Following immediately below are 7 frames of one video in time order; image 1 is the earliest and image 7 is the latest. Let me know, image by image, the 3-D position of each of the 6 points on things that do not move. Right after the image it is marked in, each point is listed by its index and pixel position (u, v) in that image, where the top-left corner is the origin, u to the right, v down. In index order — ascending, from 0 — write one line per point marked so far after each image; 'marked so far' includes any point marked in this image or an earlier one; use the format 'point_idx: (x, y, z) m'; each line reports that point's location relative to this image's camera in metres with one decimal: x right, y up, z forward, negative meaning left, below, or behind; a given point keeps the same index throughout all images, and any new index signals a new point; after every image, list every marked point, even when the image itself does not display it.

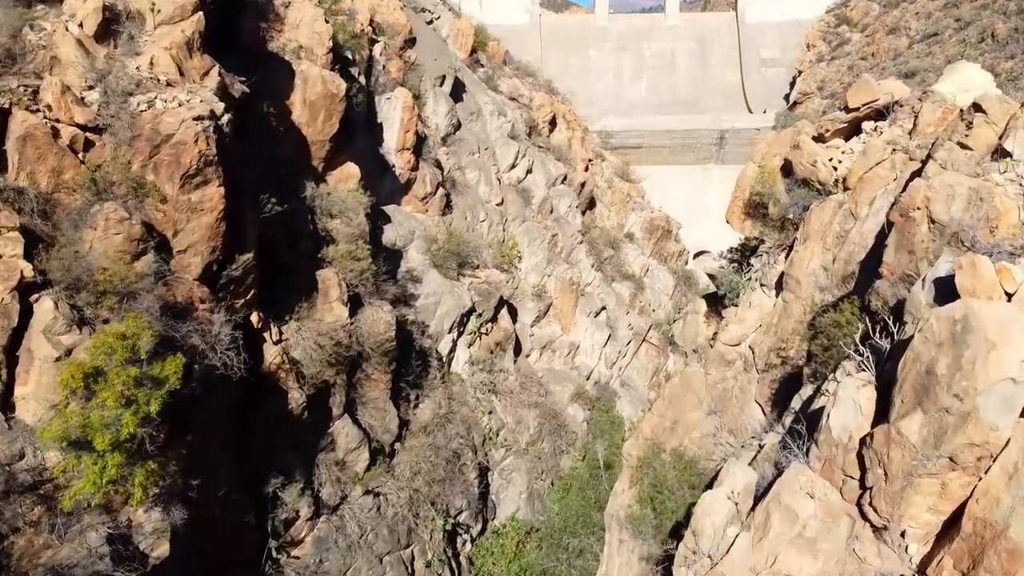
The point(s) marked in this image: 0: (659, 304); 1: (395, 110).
0: (+2.9, -0.3, +15.3) m
1: (-1.7, +2.6, +11.2) m
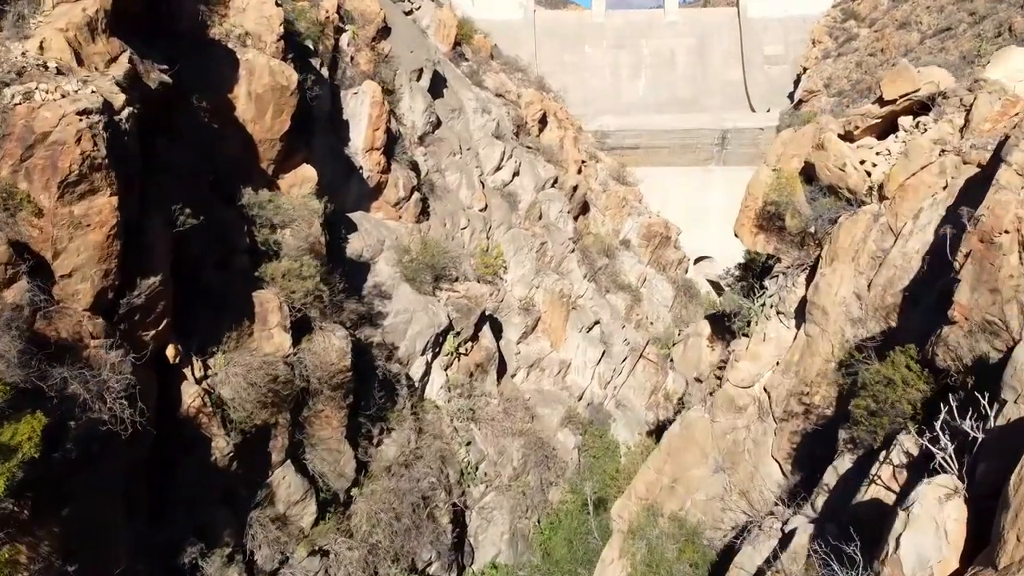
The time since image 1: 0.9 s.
0: (+2.7, -0.5, +14.2) m
1: (-1.9, +2.4, +10.1) m
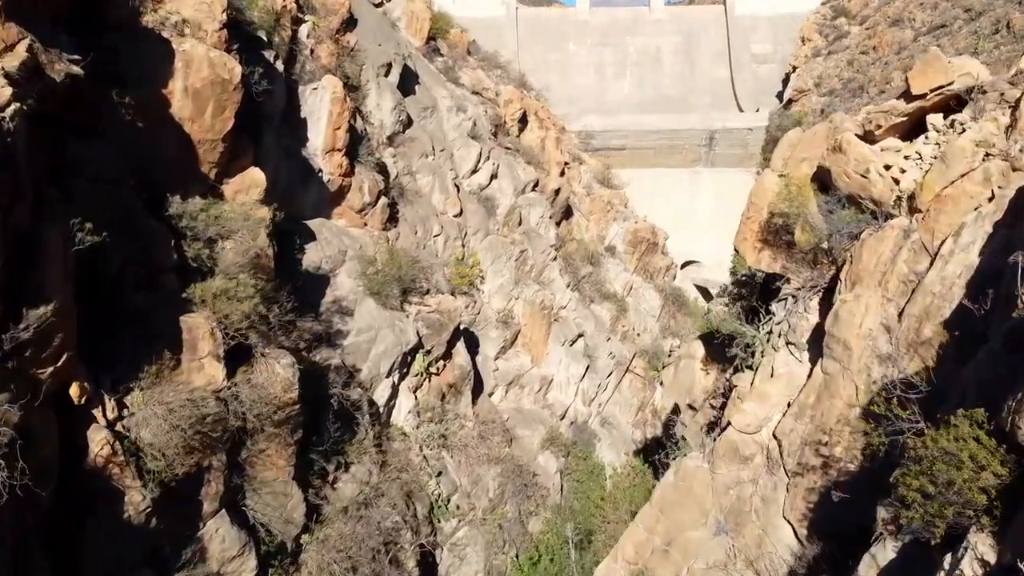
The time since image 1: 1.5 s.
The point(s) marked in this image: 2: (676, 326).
0: (+2.3, -0.7, +13.3) m
1: (-2.2, +2.2, +9.2) m
2: (+2.9, -0.7, +13.8) m
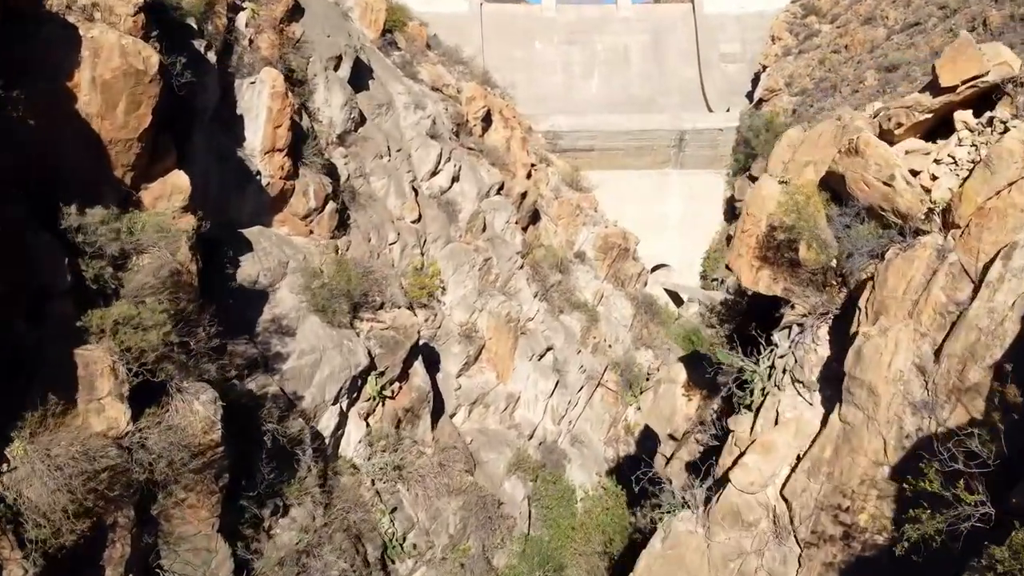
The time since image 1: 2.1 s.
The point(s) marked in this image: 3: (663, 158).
0: (+1.7, -0.8, +12.6) m
1: (-2.7, +2.0, +8.3) m
2: (+2.3, -0.8, +13.1) m
3: (+3.8, +3.3, +19.4) m
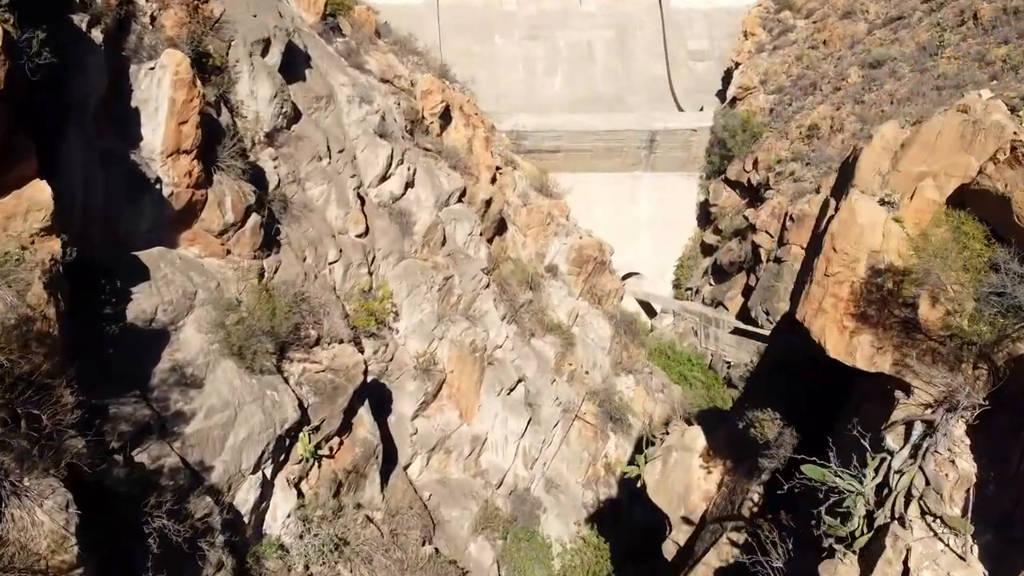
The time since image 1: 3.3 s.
0: (+1.2, -1.1, +11.2) m
1: (-3.0, +1.7, +6.6) m
2: (+1.7, -1.1, +11.7) m
3: (+2.9, +3.0, +18.0) m
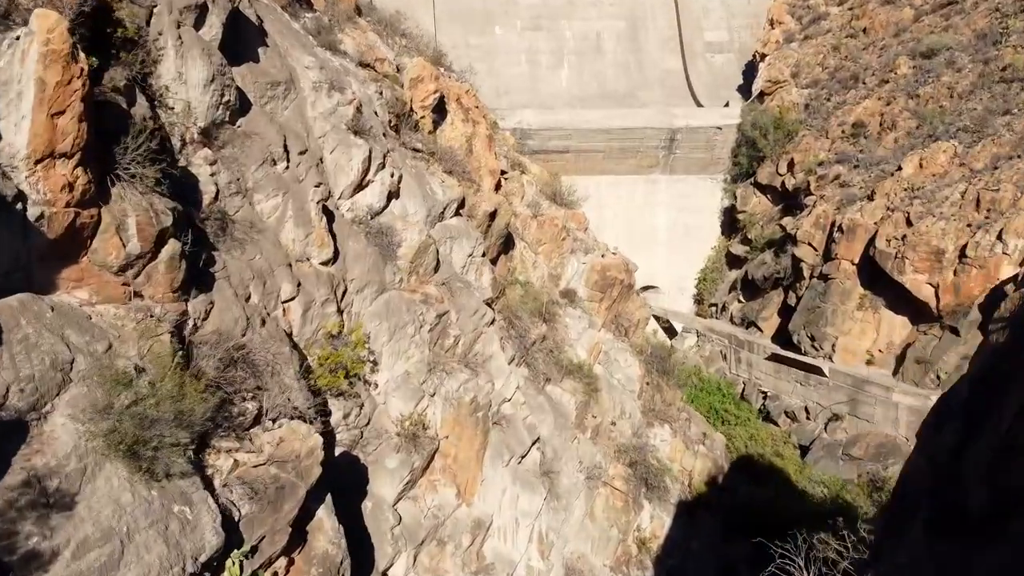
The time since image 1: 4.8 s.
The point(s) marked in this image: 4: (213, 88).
0: (+1.3, -1.4, +9.1) m
1: (-2.9, +1.3, +4.6) m
2: (+1.8, -1.5, +9.7) m
3: (+3.0, +2.7, +16.0) m
4: (-2.4, +1.6, +6.2) m
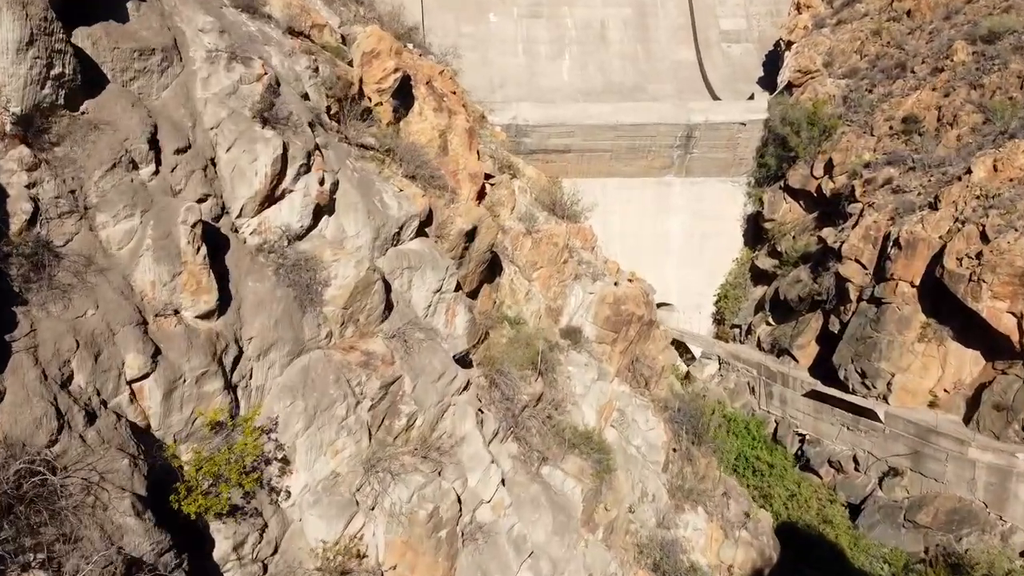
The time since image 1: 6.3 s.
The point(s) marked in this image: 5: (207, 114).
0: (+1.2, -1.8, +7.0) m
1: (-3.0, +1.0, +2.4) m
2: (+1.7, -1.8, +7.5) m
3: (+2.8, +2.3, +13.9) m
4: (-2.5, +1.2, +4.1) m
5: (-1.9, +1.1, +5.0) m
